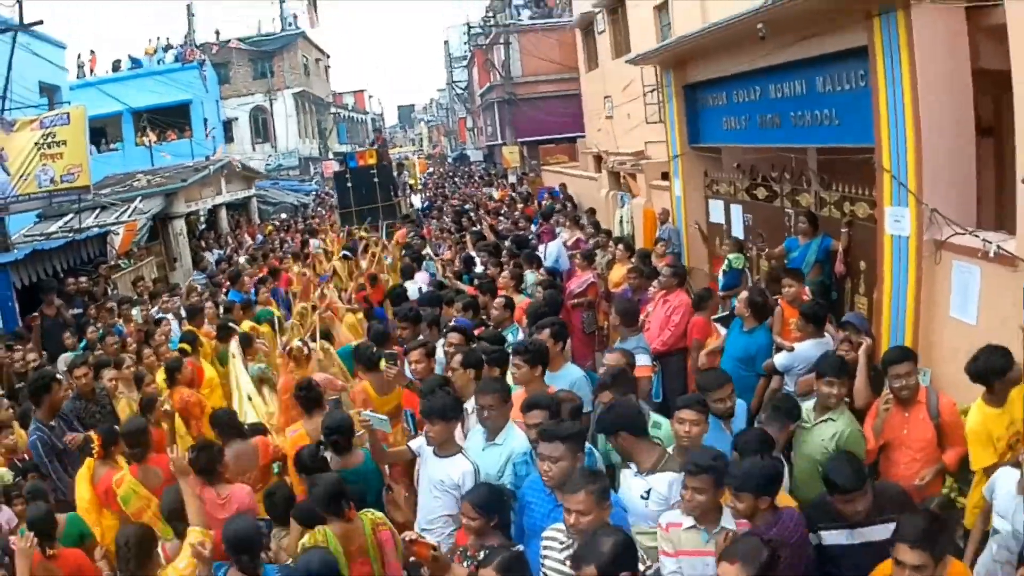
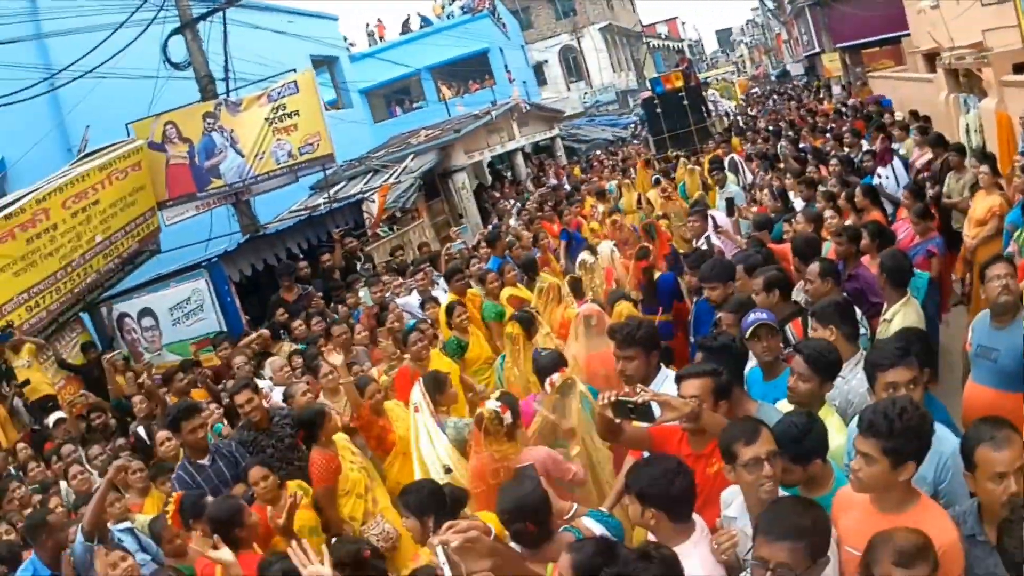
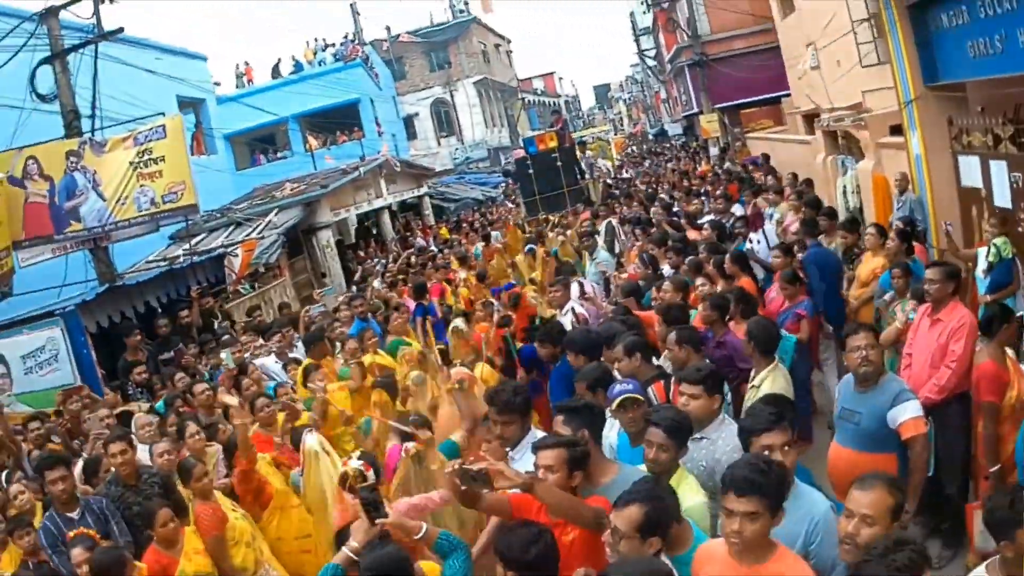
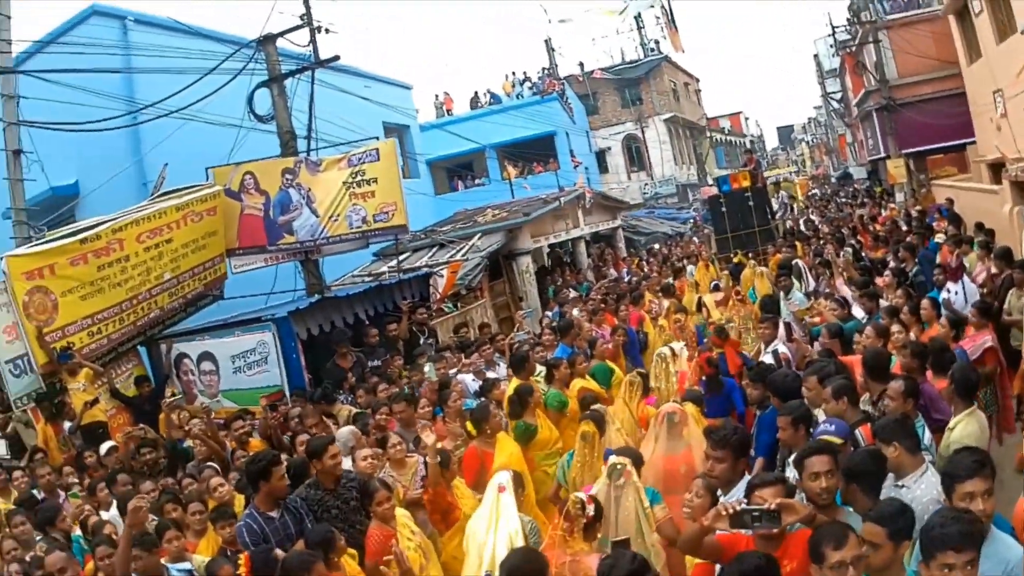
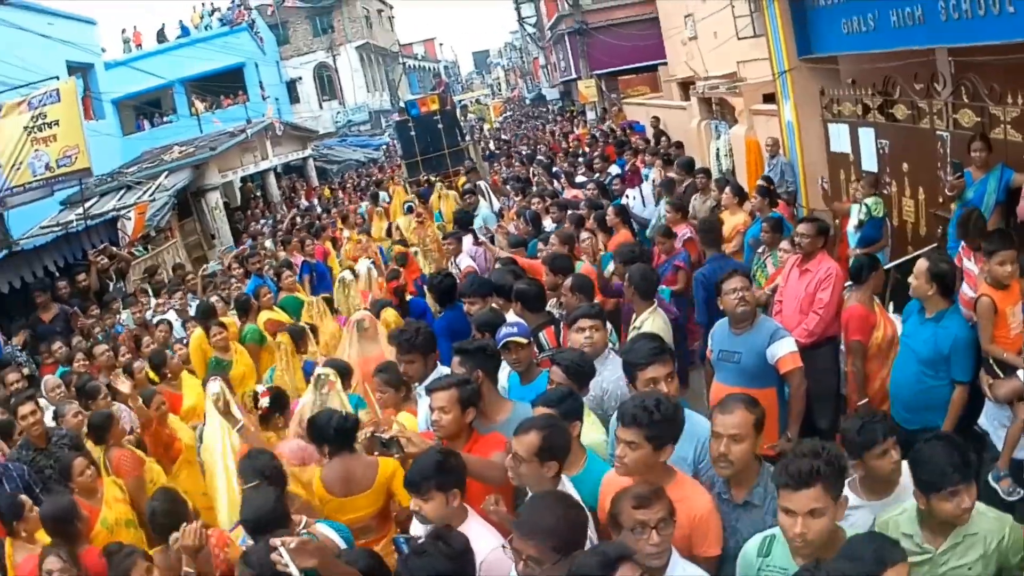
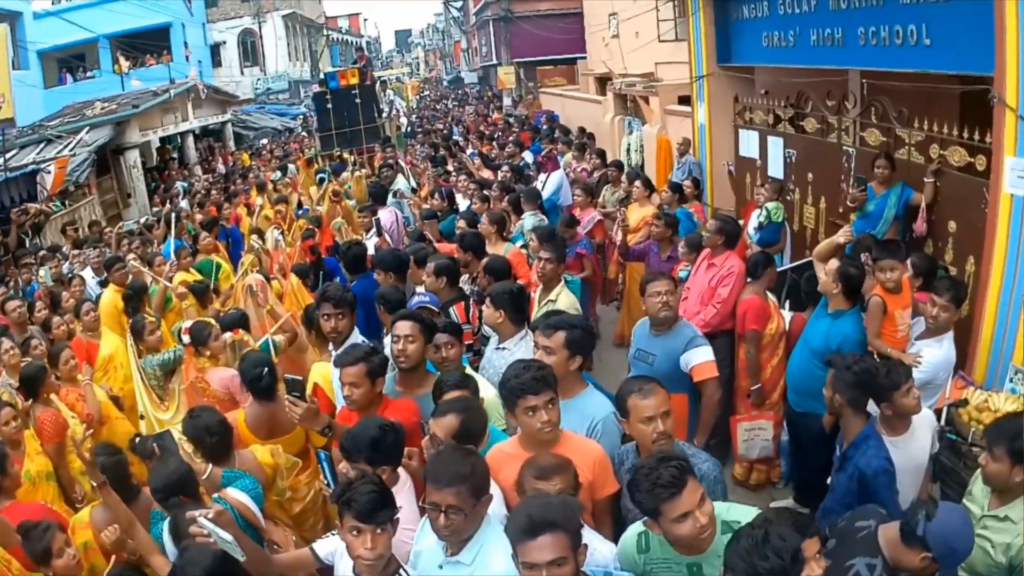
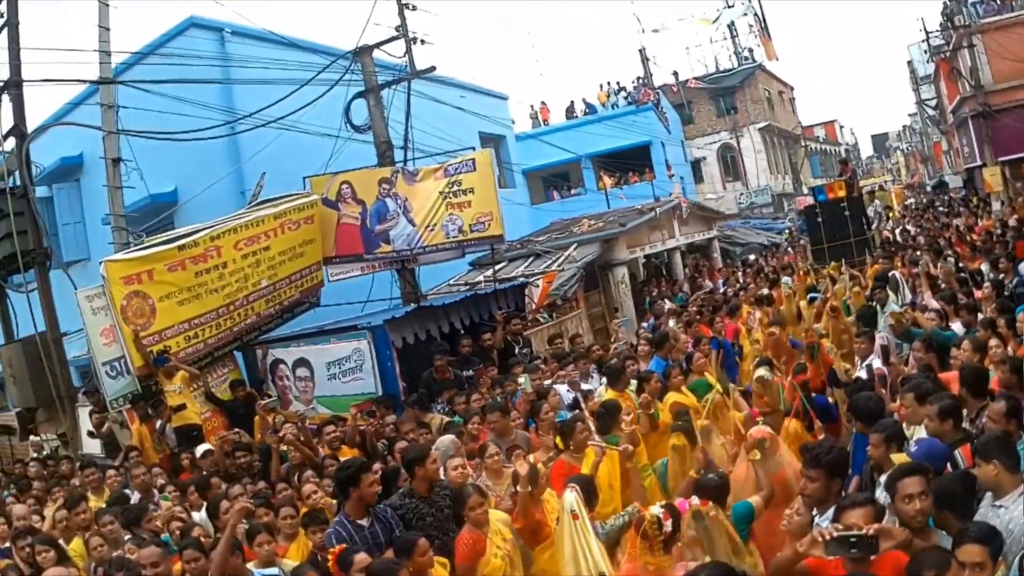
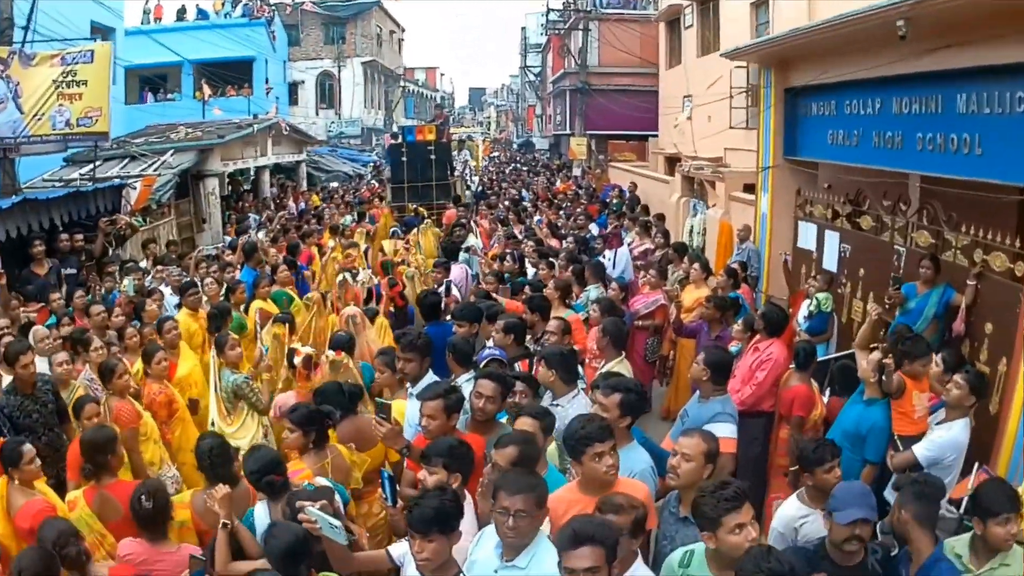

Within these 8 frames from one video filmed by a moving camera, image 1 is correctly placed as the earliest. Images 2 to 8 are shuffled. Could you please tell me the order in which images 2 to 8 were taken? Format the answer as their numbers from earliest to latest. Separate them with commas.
8, 6, 5, 3, 2, 4, 7
